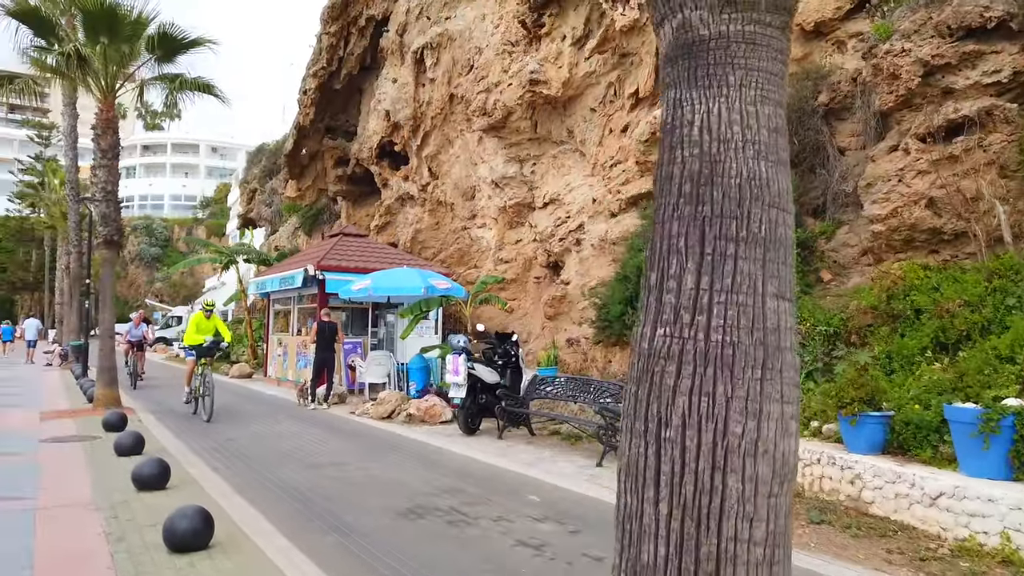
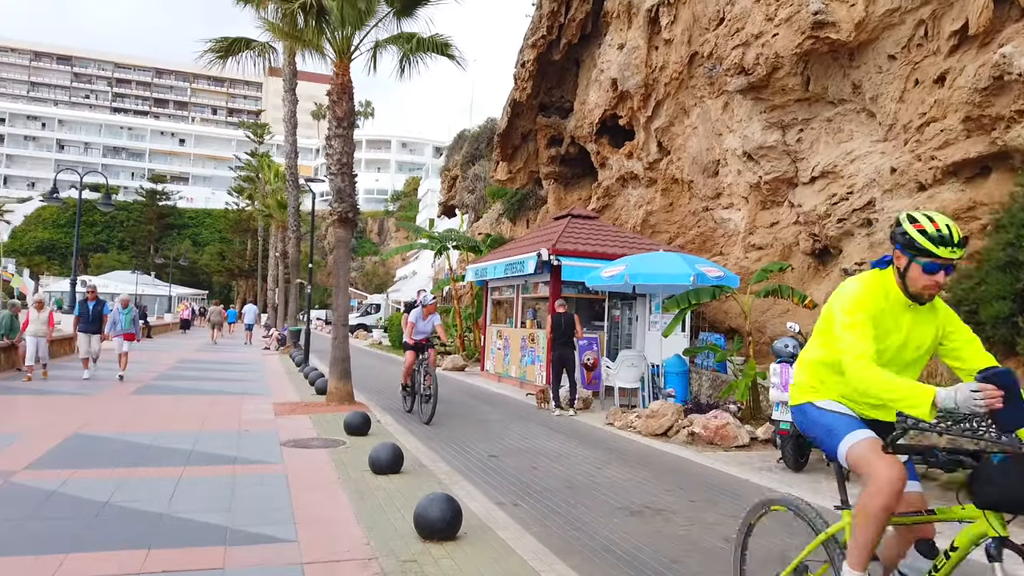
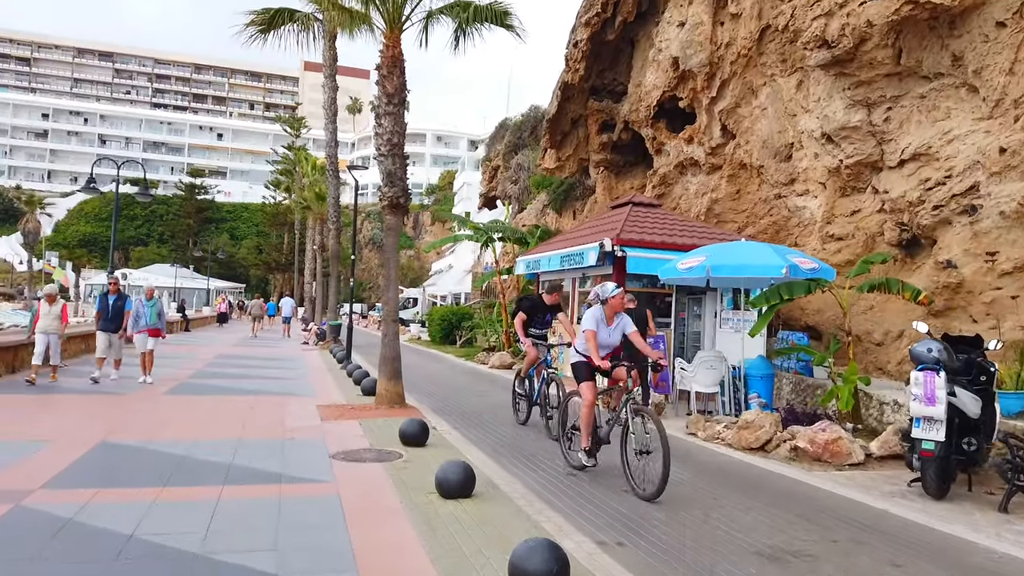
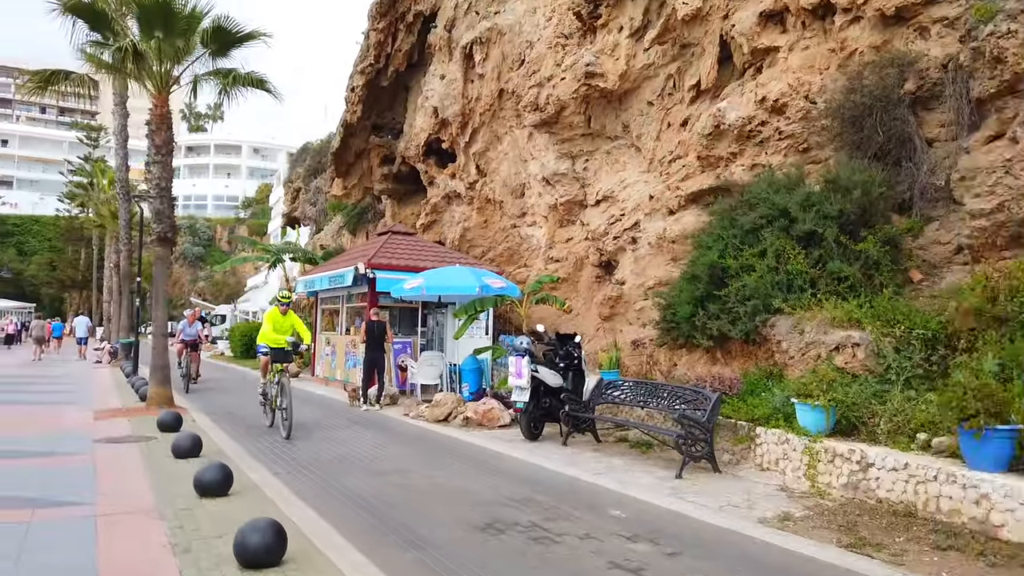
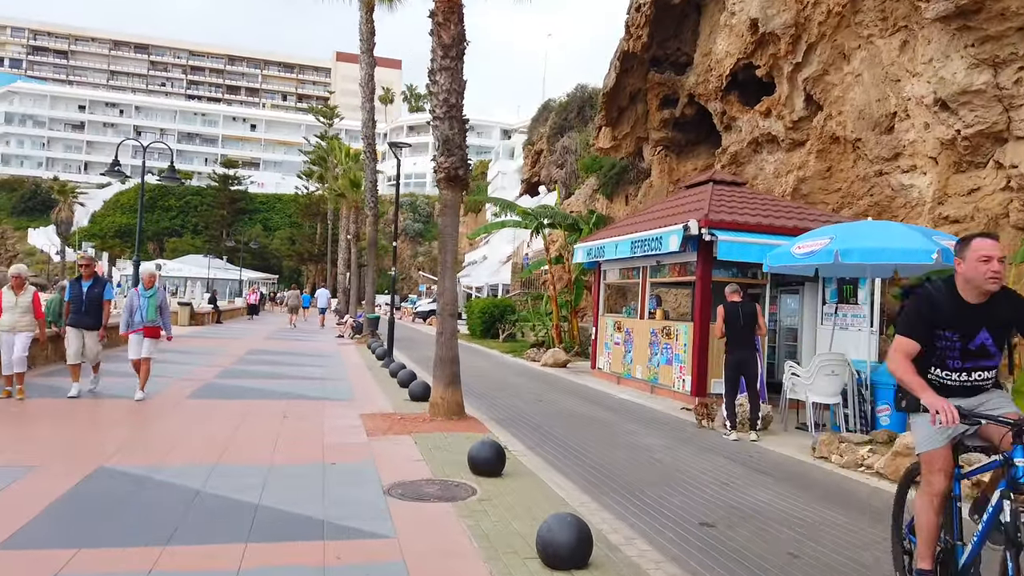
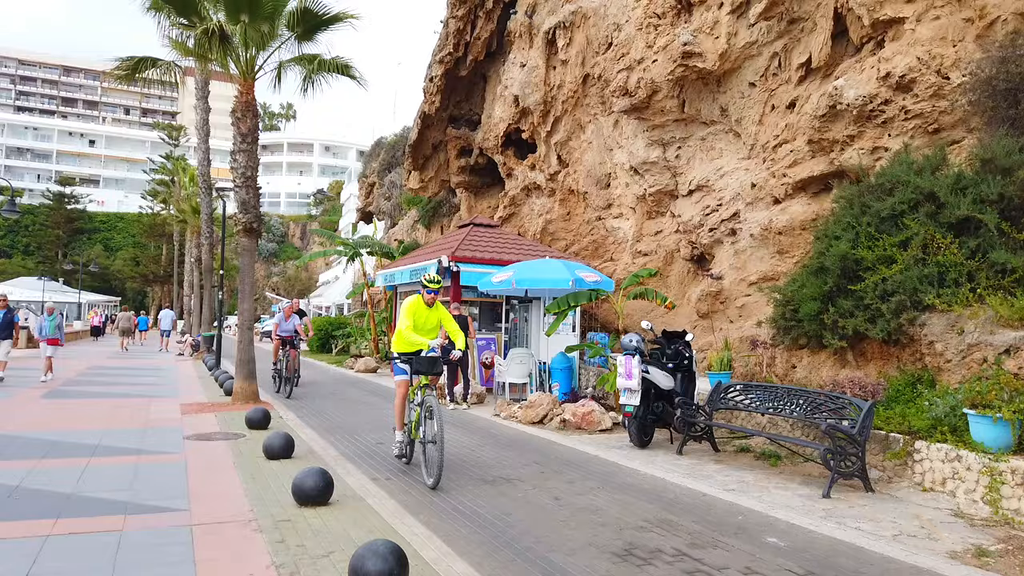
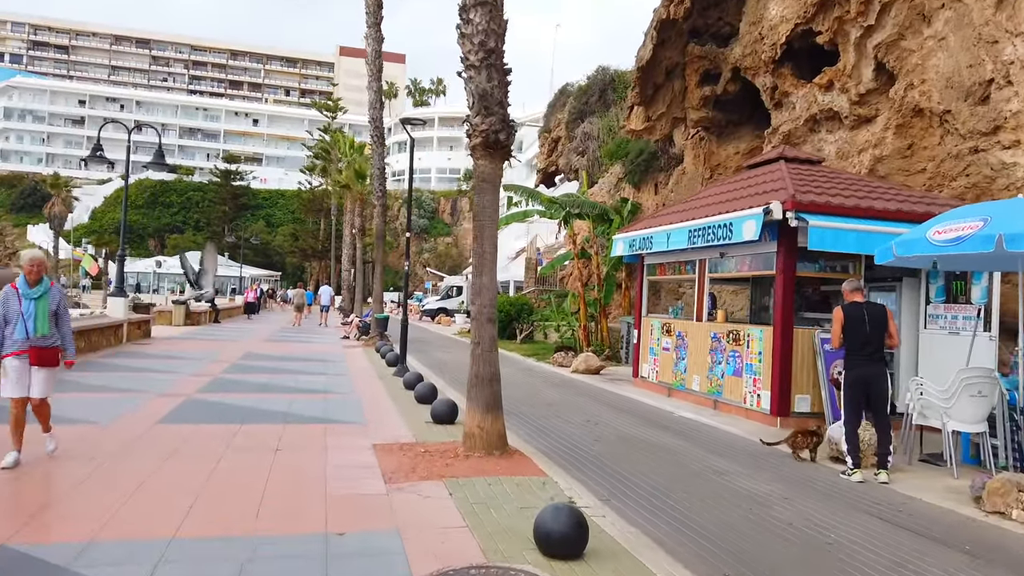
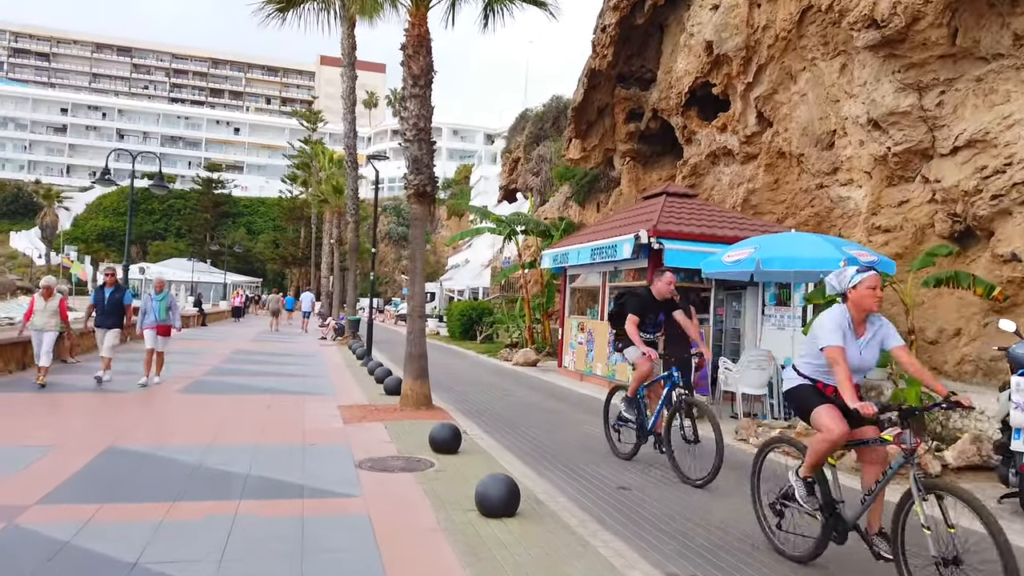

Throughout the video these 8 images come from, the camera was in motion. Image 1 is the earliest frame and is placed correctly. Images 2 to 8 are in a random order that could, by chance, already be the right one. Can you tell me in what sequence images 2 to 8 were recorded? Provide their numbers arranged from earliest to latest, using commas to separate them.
4, 6, 2, 3, 8, 5, 7
